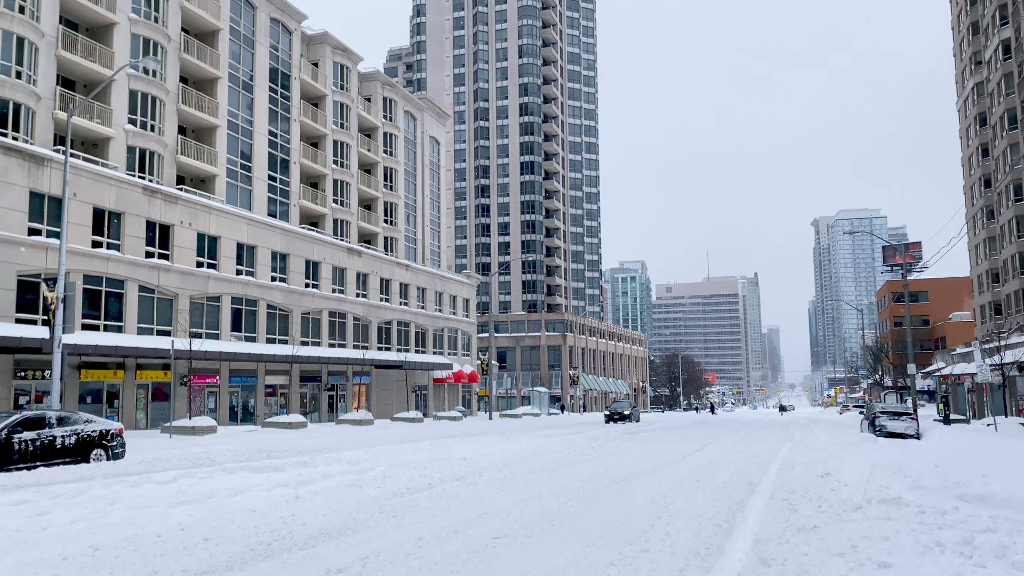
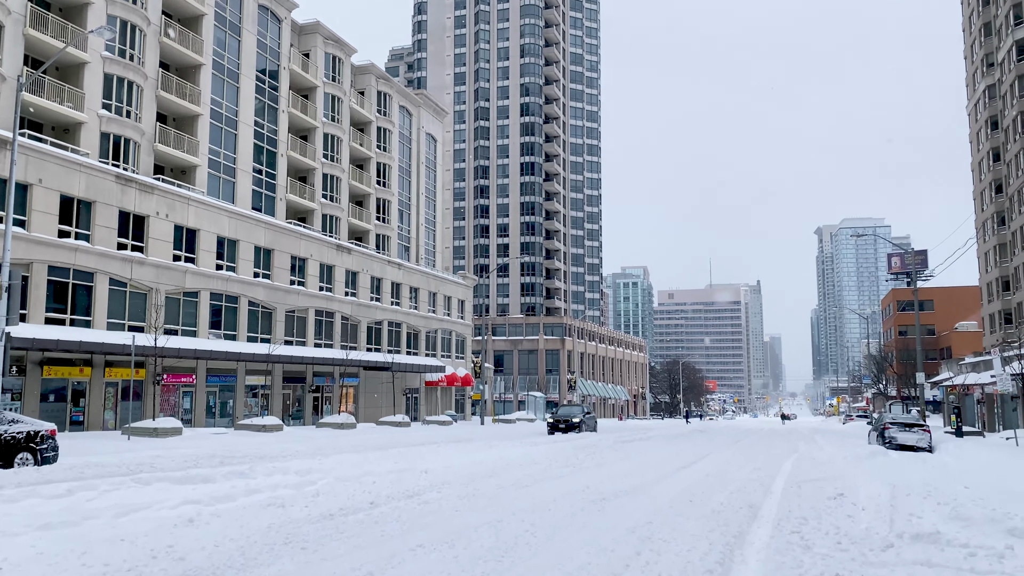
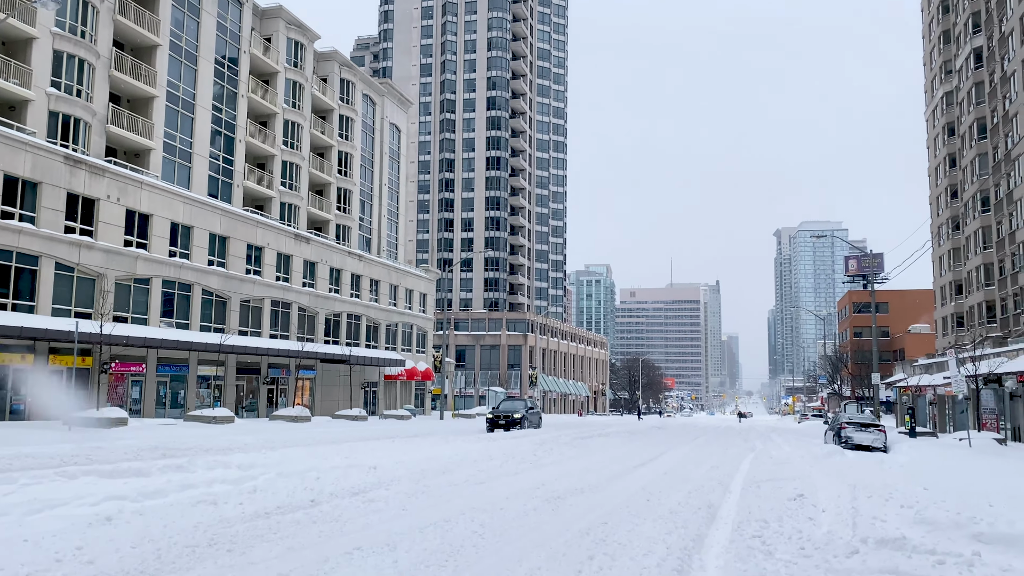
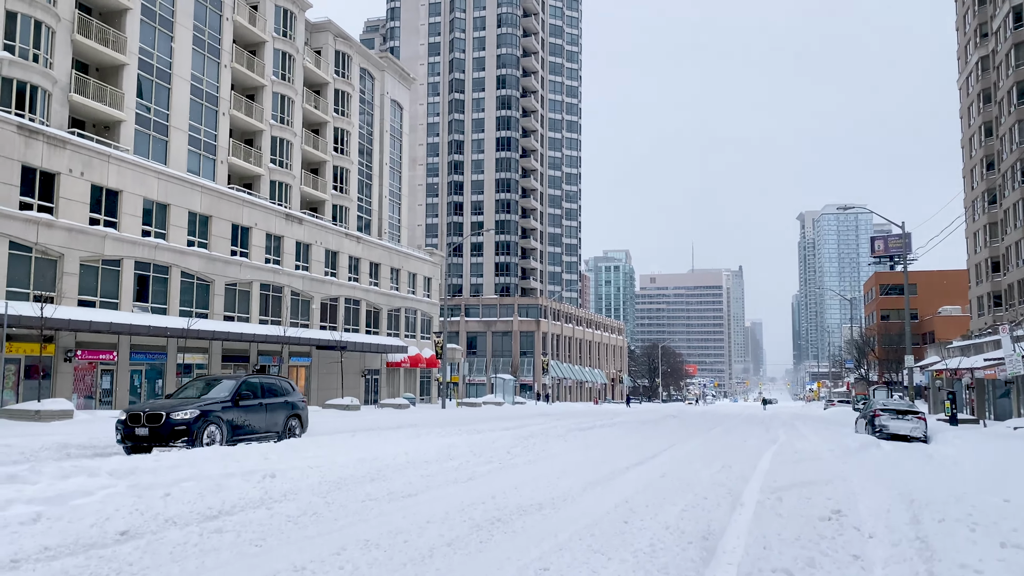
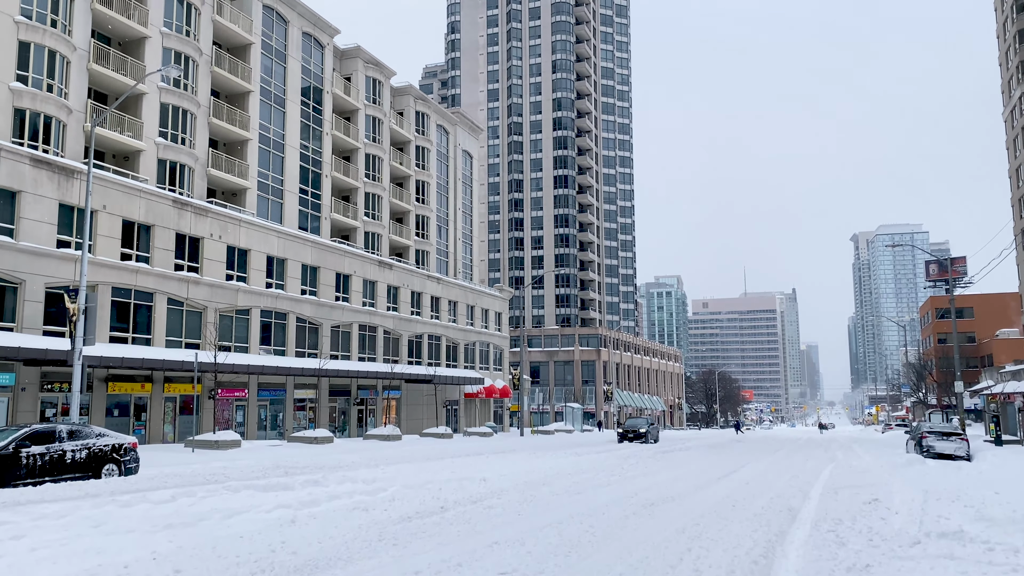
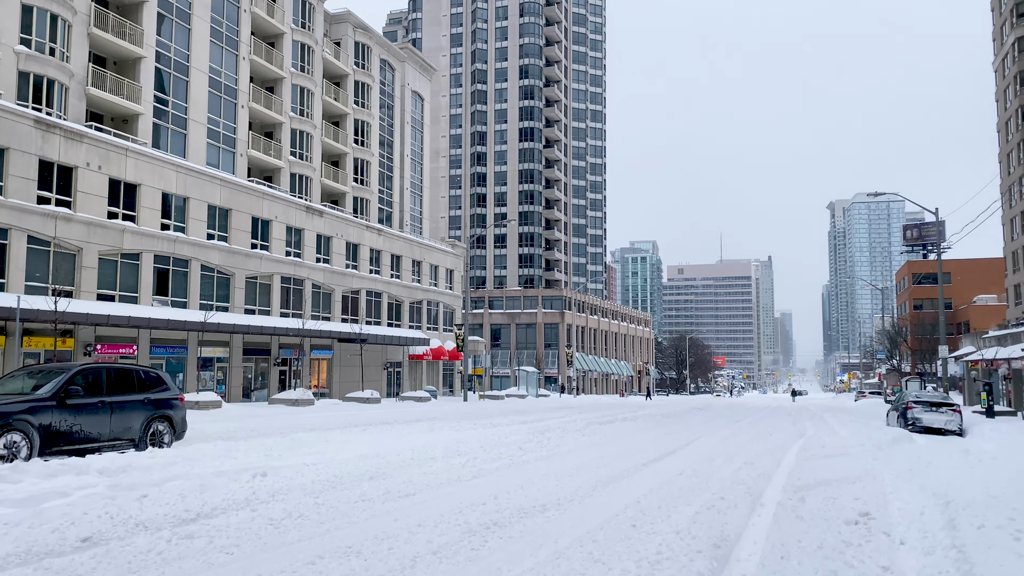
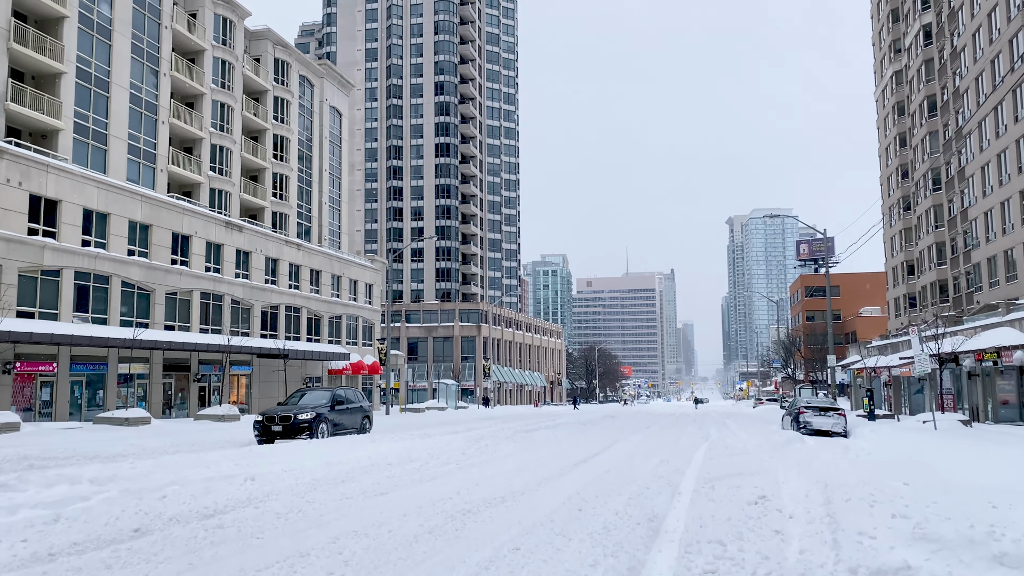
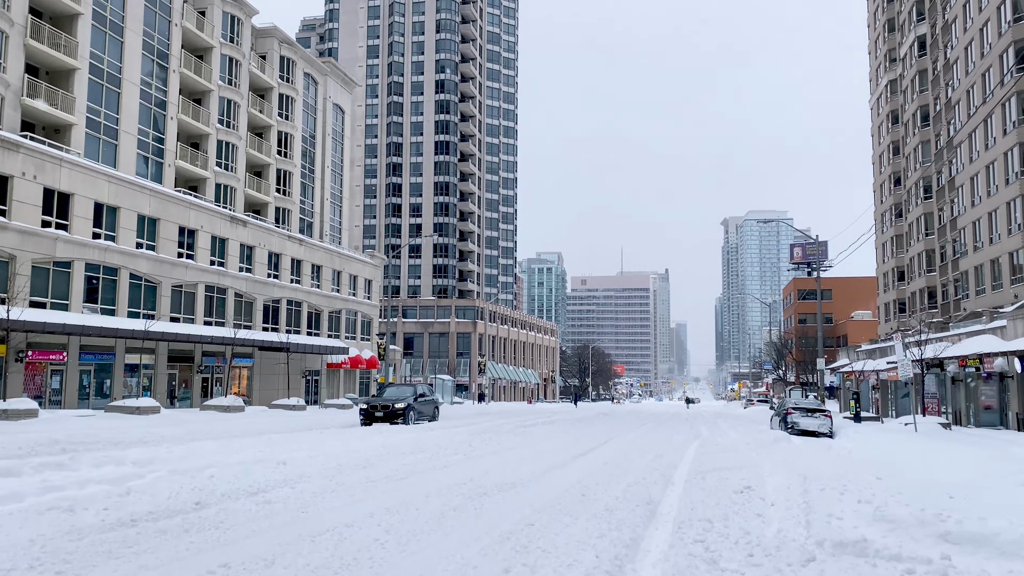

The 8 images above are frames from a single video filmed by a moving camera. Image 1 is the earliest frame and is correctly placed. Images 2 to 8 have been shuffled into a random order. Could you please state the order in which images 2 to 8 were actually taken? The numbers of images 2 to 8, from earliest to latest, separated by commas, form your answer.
5, 2, 3, 8, 7, 4, 6
